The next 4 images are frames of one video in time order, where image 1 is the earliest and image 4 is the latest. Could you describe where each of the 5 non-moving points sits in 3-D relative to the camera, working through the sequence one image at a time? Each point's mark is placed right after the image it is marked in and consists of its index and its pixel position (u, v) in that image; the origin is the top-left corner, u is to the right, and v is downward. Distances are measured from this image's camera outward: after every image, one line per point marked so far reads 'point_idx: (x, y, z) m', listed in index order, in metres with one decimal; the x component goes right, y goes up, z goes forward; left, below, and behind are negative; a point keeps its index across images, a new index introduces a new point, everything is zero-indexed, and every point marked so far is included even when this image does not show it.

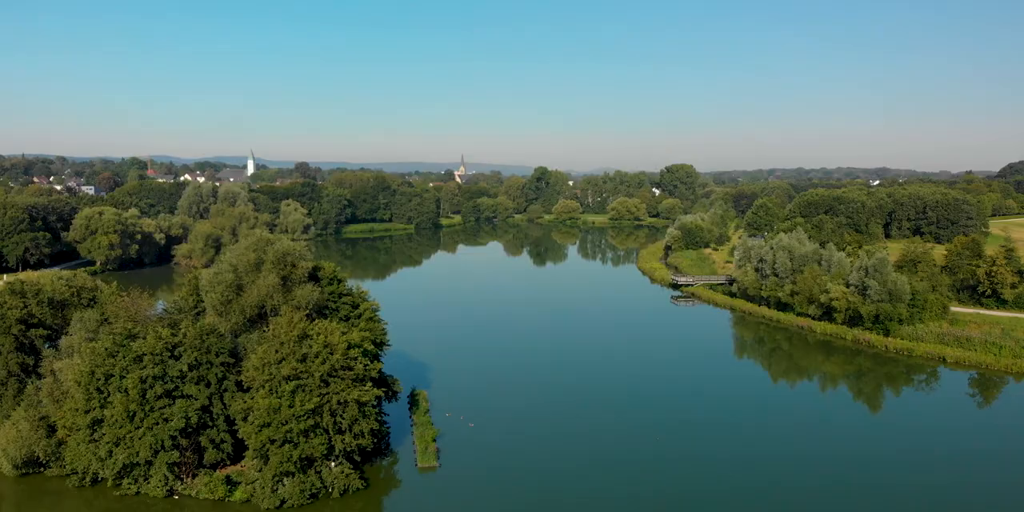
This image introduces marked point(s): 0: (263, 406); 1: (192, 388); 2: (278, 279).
0: (-5.3, -3.2, +13.9) m
1: (-7.3, -3.0, +14.9) m
2: (-5.9, -0.6, +16.3) m
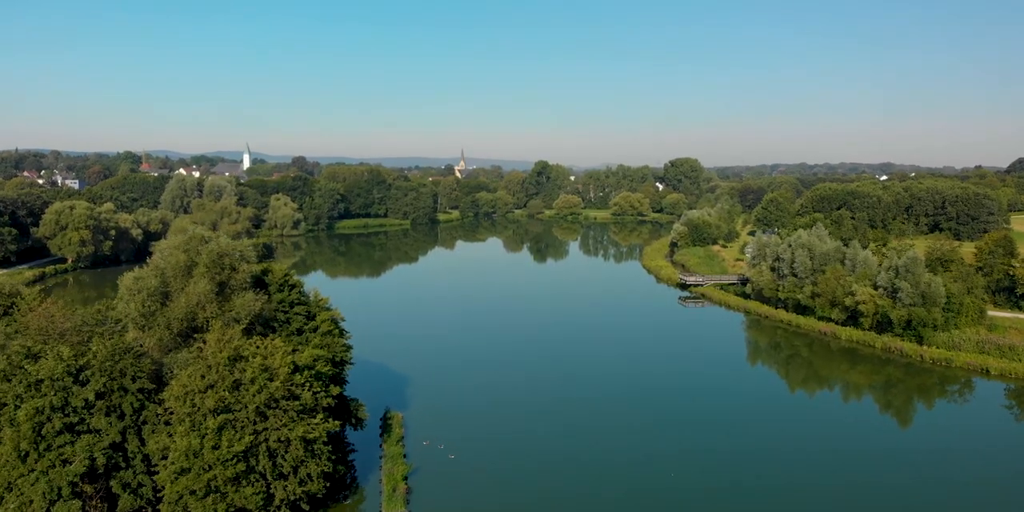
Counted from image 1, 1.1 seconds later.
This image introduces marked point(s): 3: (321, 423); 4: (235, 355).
0: (-5.7, -3.3, +11.1) m
1: (-7.6, -3.1, +12.1) m
2: (-6.2, -0.6, +13.5) m
3: (-3.6, -3.2, +12.4) m
4: (-5.2, -1.9, +12.3) m
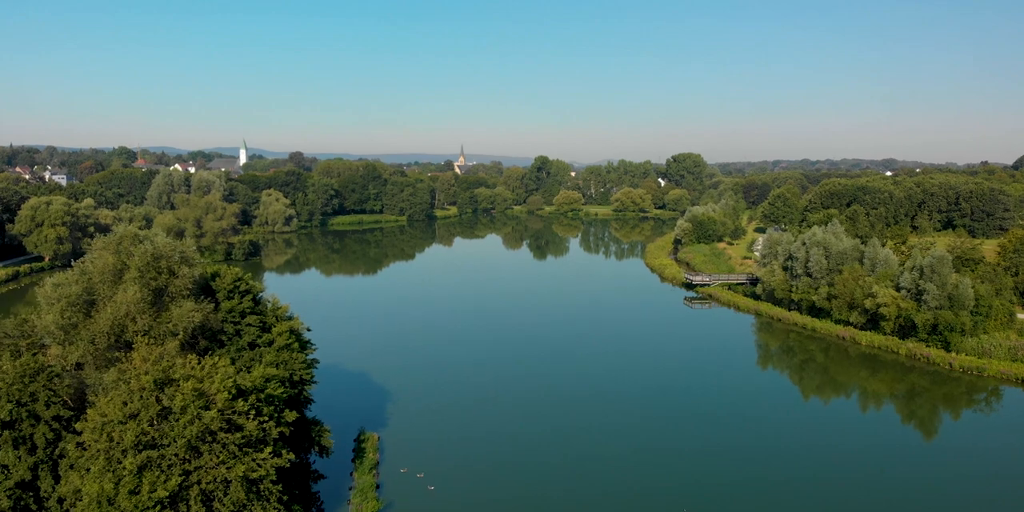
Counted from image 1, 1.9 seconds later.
0: (-5.9, -3.3, +9.1) m
1: (-7.9, -3.1, +10.1) m
2: (-6.5, -0.7, +11.5) m
3: (-3.9, -3.2, +10.4) m
4: (-5.5, -1.9, +10.3) m
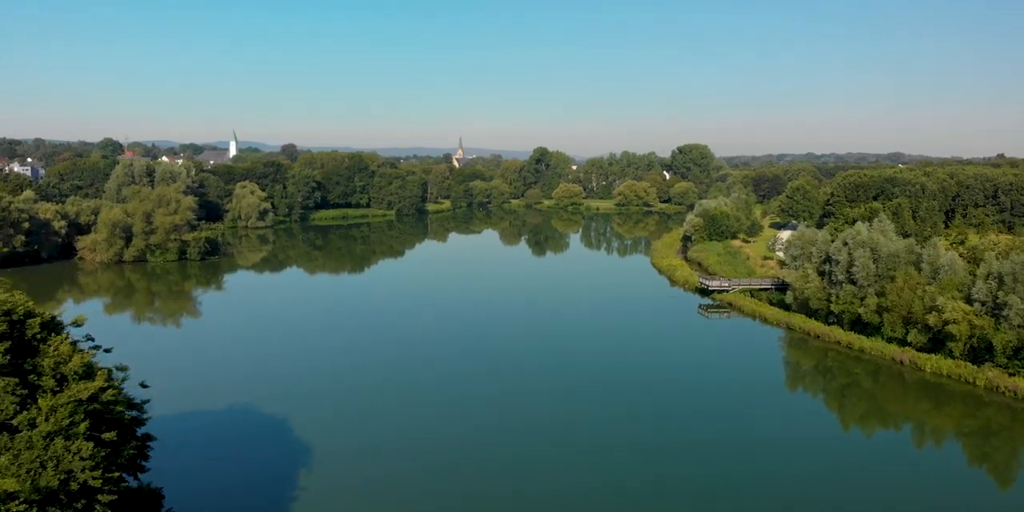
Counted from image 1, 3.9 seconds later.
0: (-6.7, -3.6, +4.1) m
1: (-8.6, -3.4, +5.0) m
2: (-7.2, -0.9, +6.4) m
3: (-4.6, -3.5, +5.4) m
4: (-6.2, -2.2, +5.2) m
